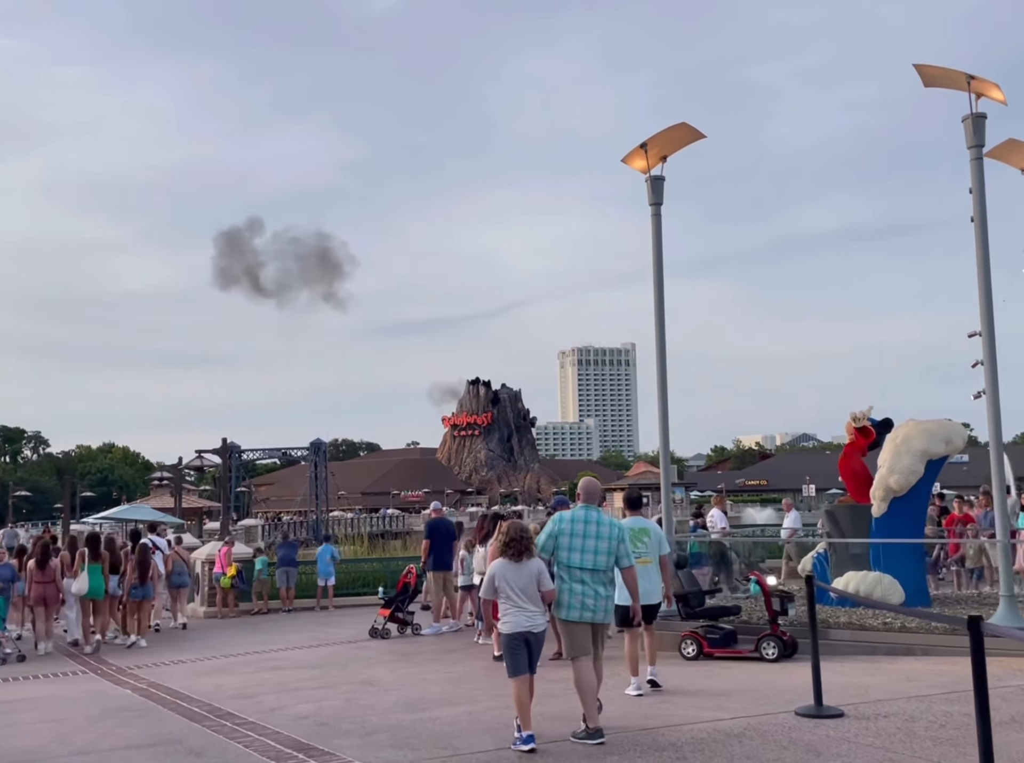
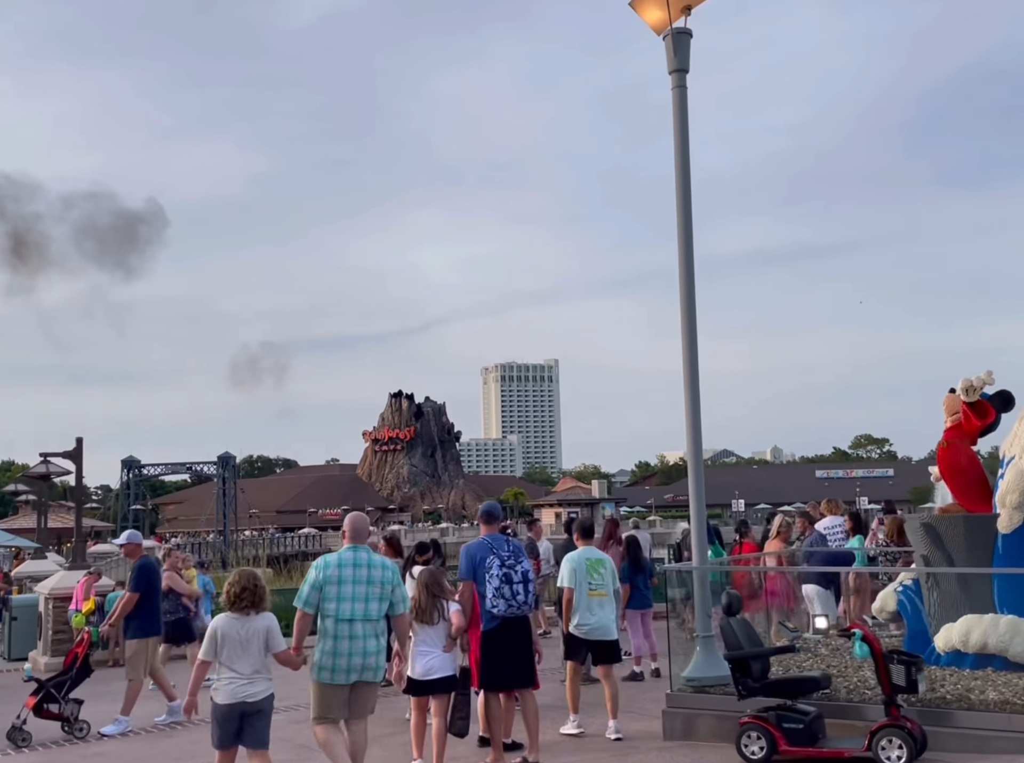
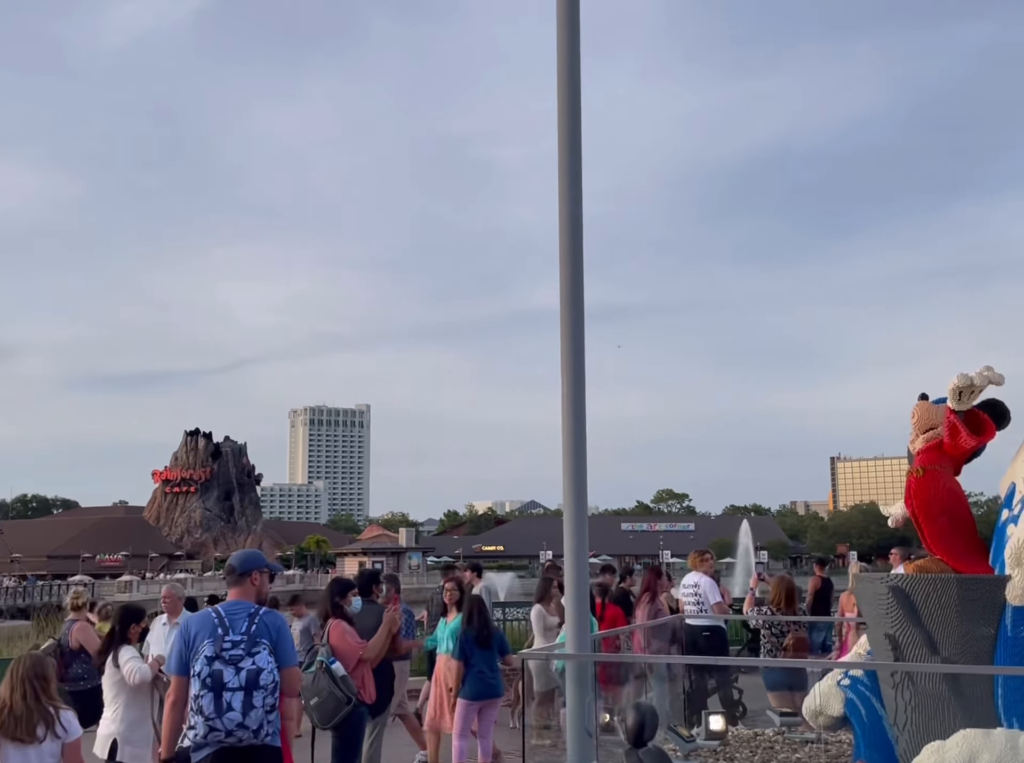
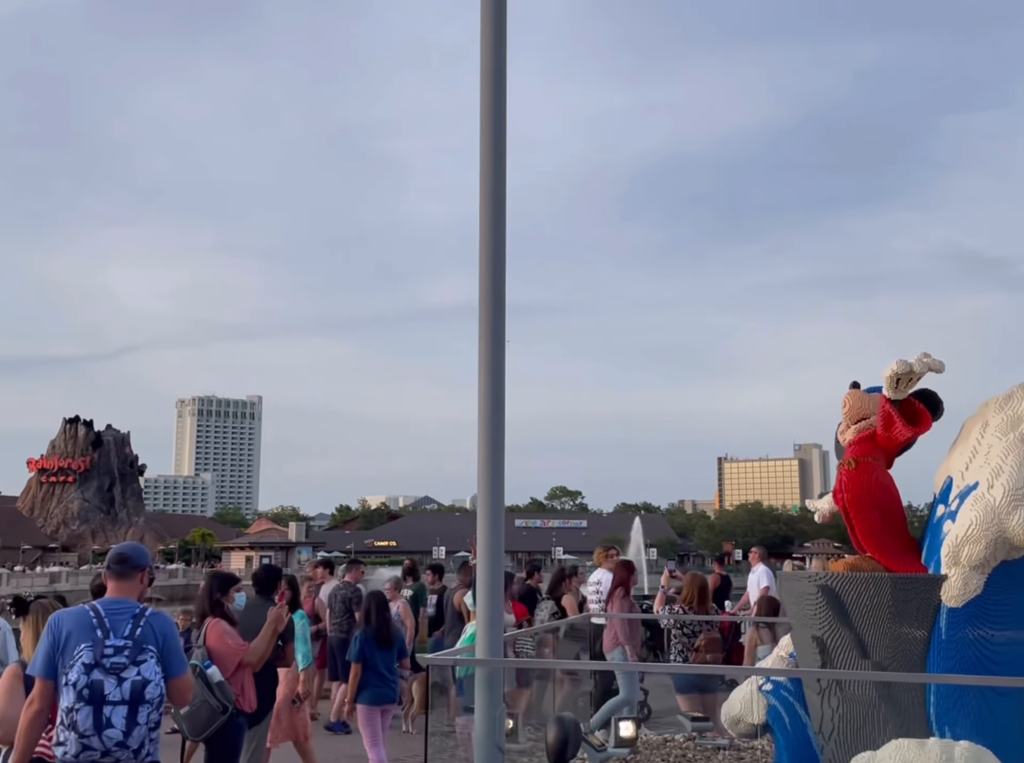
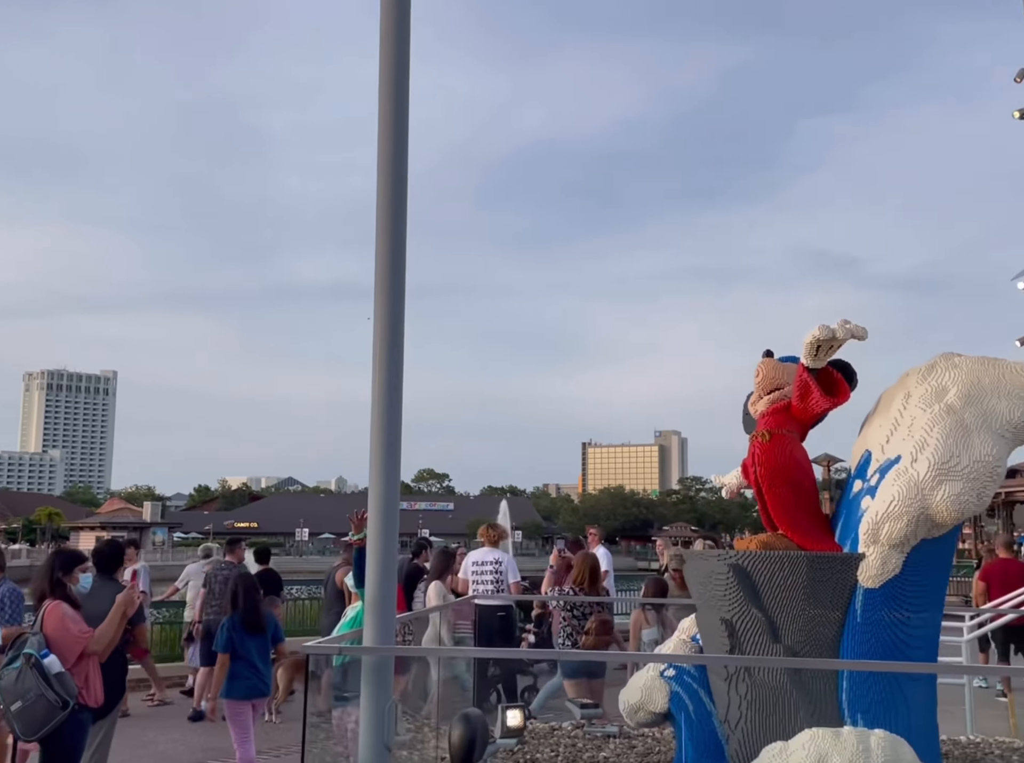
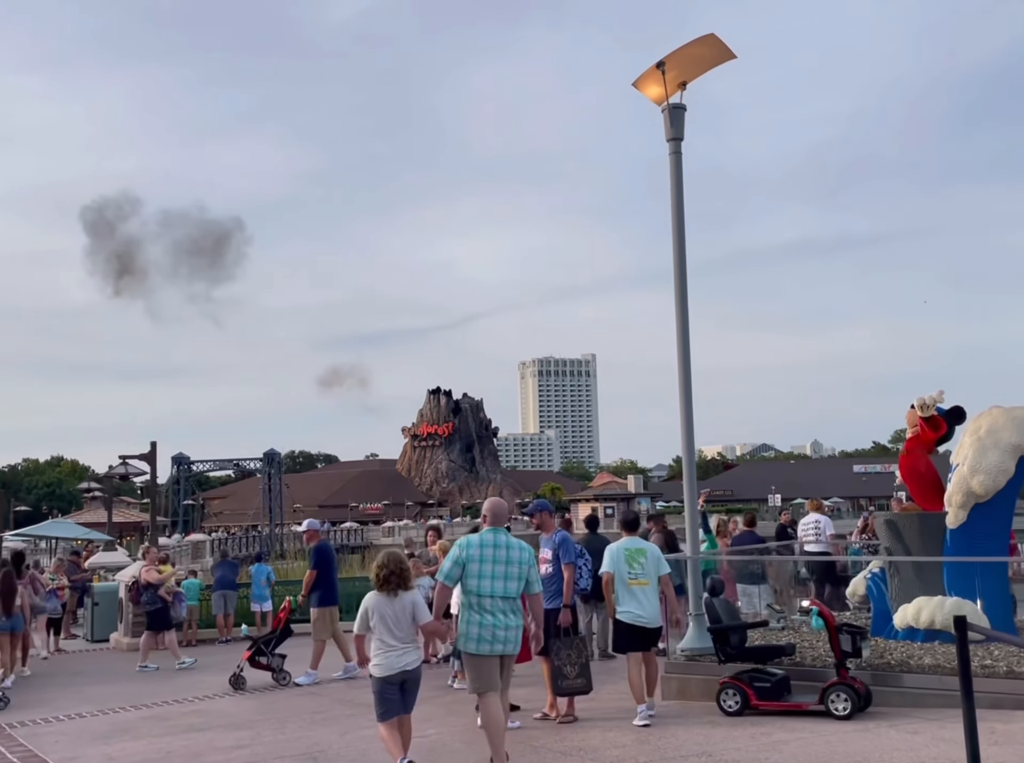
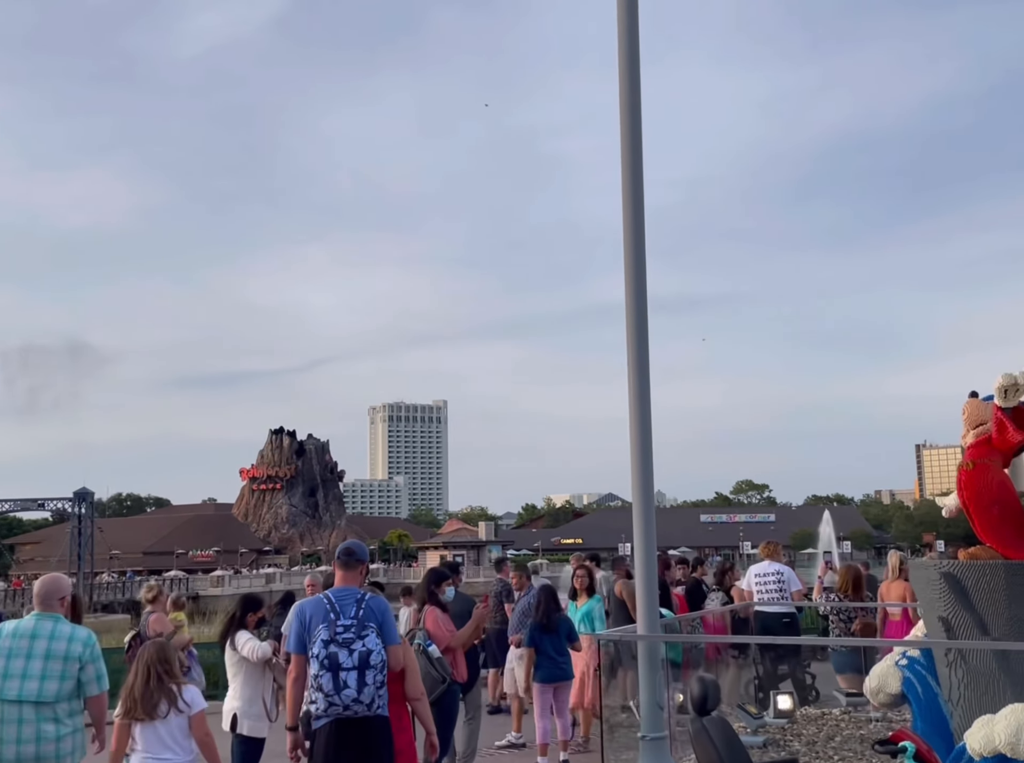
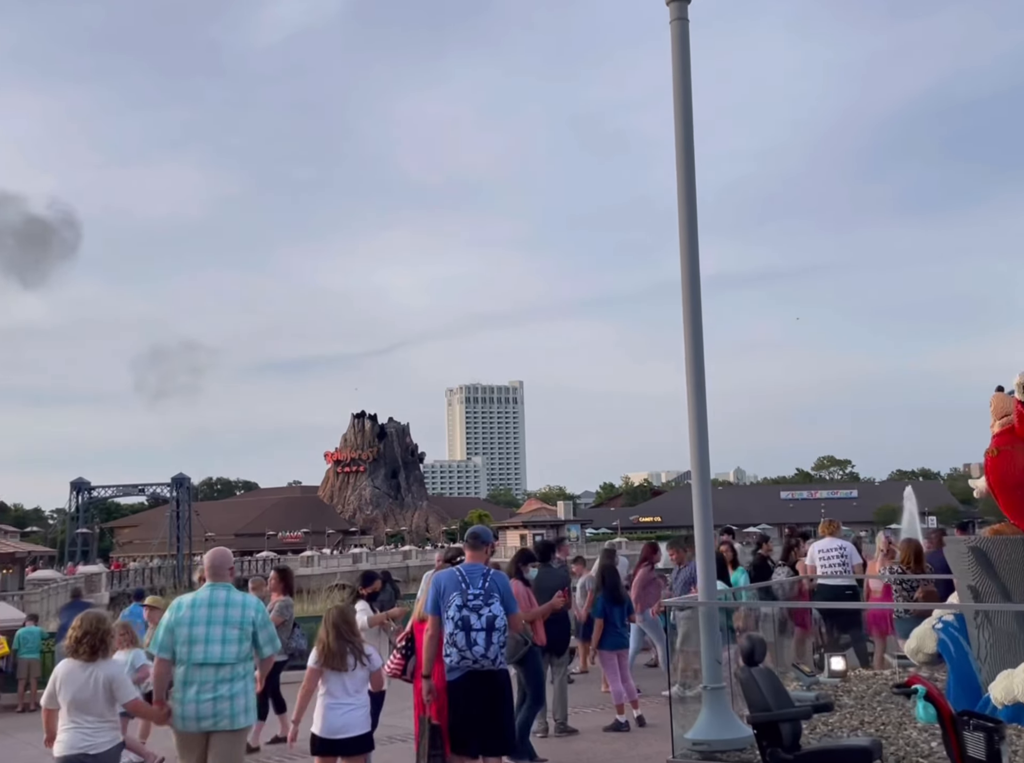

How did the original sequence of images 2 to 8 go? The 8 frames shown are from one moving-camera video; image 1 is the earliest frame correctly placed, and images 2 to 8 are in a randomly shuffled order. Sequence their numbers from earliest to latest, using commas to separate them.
6, 2, 8, 7, 3, 4, 5
